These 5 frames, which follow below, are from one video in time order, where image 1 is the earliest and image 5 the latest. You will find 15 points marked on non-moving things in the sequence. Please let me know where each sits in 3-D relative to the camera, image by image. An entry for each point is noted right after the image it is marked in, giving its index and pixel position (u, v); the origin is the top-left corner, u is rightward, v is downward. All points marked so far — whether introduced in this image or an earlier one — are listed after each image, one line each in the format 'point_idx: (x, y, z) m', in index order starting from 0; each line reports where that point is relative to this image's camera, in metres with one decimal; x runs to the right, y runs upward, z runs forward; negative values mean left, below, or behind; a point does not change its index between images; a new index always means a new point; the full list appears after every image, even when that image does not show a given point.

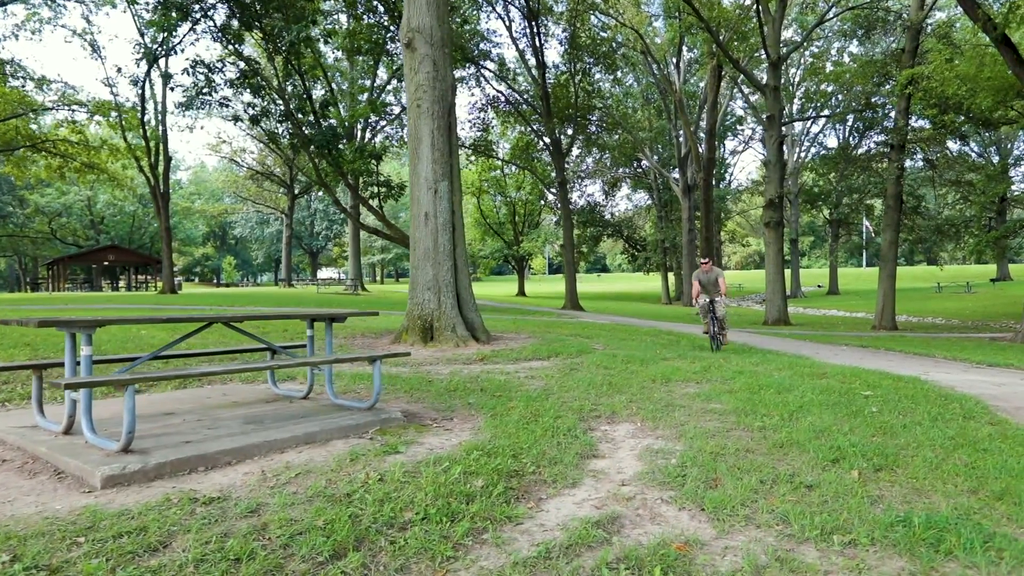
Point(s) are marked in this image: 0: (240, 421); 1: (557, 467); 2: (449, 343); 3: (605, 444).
0: (-2.2, -1.1, +5.4) m
1: (+0.3, -1.3, +4.8) m
2: (-1.1, -1.0, +11.6) m
3: (+0.8, -1.3, +5.6) m
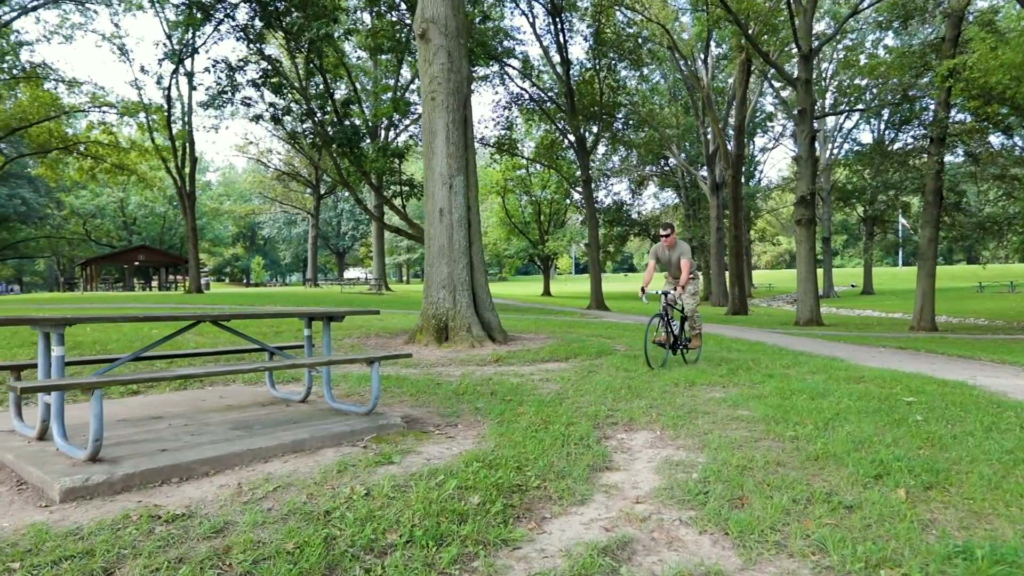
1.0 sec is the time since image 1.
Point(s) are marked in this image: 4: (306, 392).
0: (-2.2, -1.1, +5.0) m
1: (+0.3, -1.3, +4.4) m
2: (-0.8, -0.9, +11.2) m
3: (+0.8, -1.3, +5.1) m
4: (-1.9, -1.0, +6.2) m
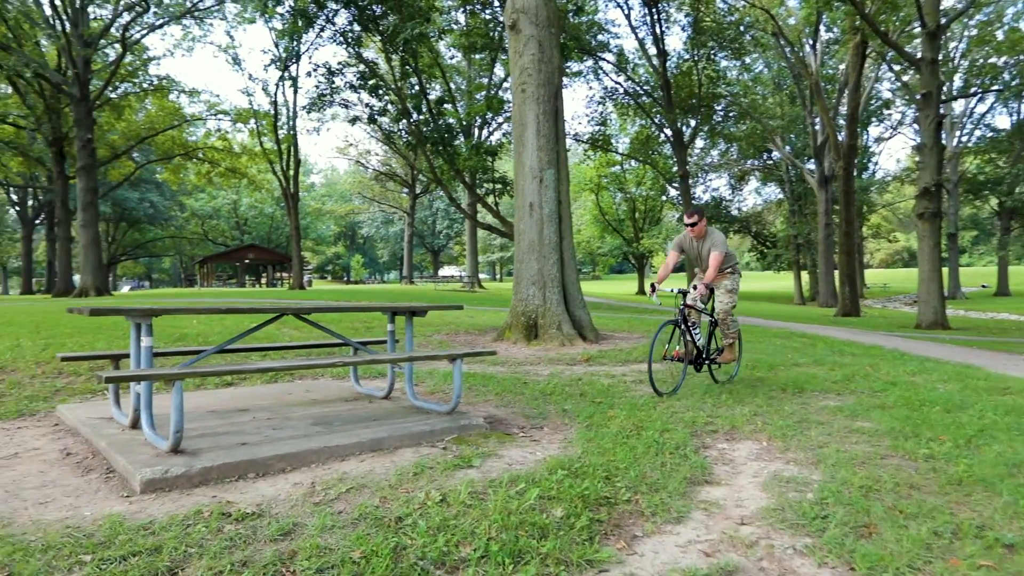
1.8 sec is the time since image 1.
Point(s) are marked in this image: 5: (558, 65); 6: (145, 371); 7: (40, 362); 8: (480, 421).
0: (-1.5, -1.0, +5.0) m
1: (+0.9, -1.2, +3.9) m
2: (+0.7, -0.9, +10.9) m
3: (+1.5, -1.3, +4.6) m
4: (-1.1, -0.9, +6.0) m
5: (+0.8, +3.9, +11.4) m
6: (-2.2, -0.5, +3.9) m
7: (-5.3, -0.8, +7.4) m
8: (-0.3, -1.1, +5.2) m
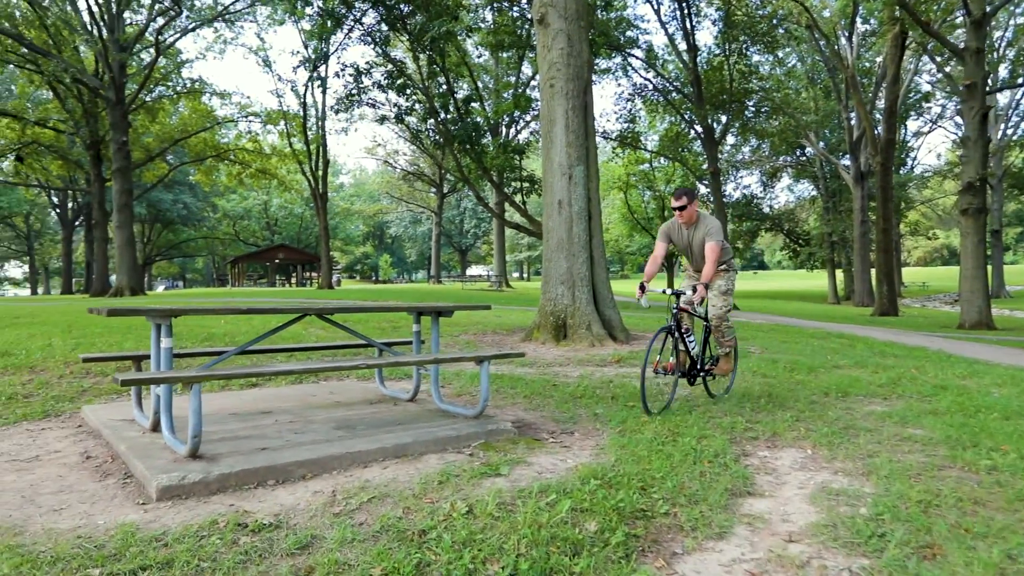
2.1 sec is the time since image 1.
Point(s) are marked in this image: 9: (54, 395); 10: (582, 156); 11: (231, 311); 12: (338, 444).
0: (-1.3, -1.0, +4.8) m
1: (+1.0, -1.2, +3.7) m
2: (+1.1, -0.9, +10.7) m
3: (+1.7, -1.2, +4.4) m
4: (-0.9, -0.9, +5.9) m
5: (+1.3, +3.9, +11.2) m
6: (-2.0, -0.5, +3.8) m
7: (-5.0, -0.8, +7.4) m
8: (0.0, -1.0, +5.0) m
9: (-4.2, -1.0, +6.1) m
10: (+1.1, +2.2, +10.8) m
11: (-2.0, -0.2, +4.6) m
12: (-1.1, -1.0, +4.3) m
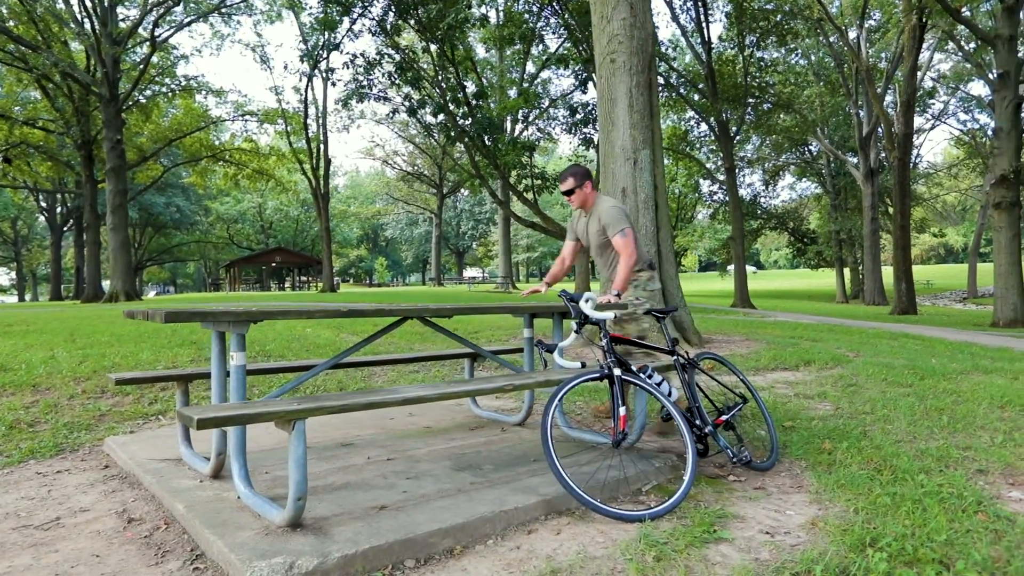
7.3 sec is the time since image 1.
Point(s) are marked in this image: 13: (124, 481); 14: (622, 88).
0: (-0.4, -1.0, +3.6) m
1: (+2.0, -1.2, +2.5) m
2: (+2.0, -0.8, +9.5) m
3: (+2.6, -1.2, +3.2) m
4: (+0.1, -0.9, +4.7) m
5: (+2.1, +3.9, +10.0) m
6: (-1.0, -0.5, +2.6) m
7: (-4.0, -0.8, +6.2) m
8: (+0.9, -1.0, +3.9) m
9: (-3.3, -1.0, +4.9) m
10: (+2.0, +2.2, +9.7) m
11: (-1.0, -0.1, +3.4) m
12: (-0.2, -1.0, +3.1) m
13: (-2.1, -1.1, +3.6) m
14: (+1.6, +2.9, +9.6) m
